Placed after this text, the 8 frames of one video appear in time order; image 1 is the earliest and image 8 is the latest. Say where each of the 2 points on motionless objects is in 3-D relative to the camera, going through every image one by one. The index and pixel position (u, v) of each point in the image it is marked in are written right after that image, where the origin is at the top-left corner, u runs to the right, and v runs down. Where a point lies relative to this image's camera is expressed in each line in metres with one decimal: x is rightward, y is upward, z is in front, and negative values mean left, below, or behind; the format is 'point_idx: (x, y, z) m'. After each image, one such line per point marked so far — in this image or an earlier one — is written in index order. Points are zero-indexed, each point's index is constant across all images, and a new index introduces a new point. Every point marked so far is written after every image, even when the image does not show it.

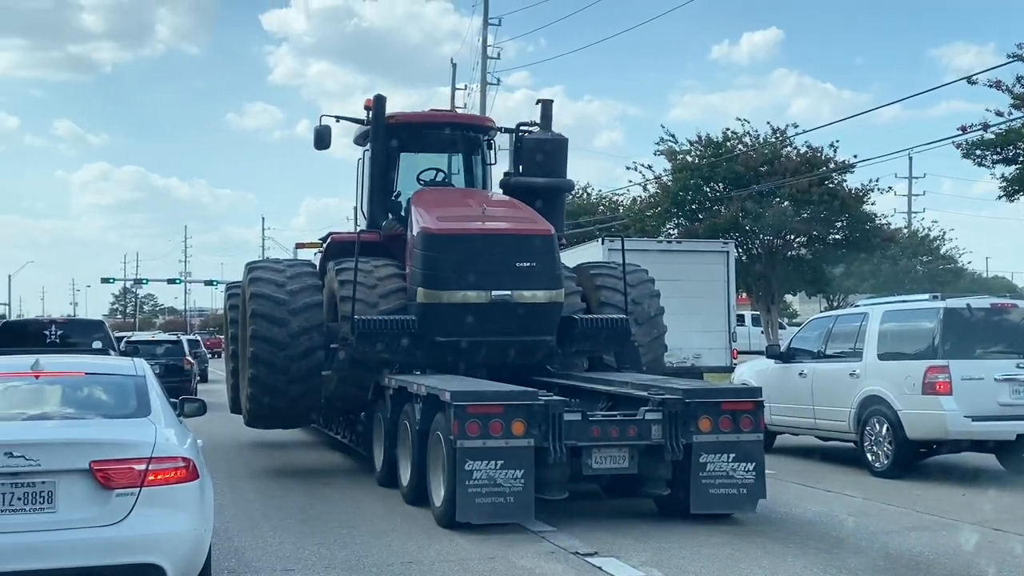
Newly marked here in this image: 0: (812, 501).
0: (+3.3, -2.3, +13.4) m
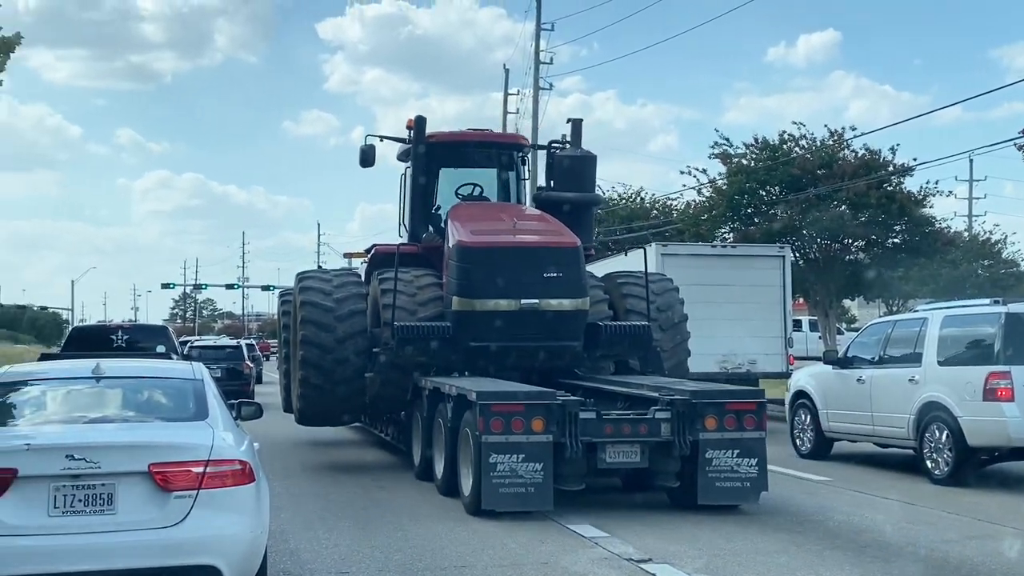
0: (+3.8, -2.3, +13.2) m
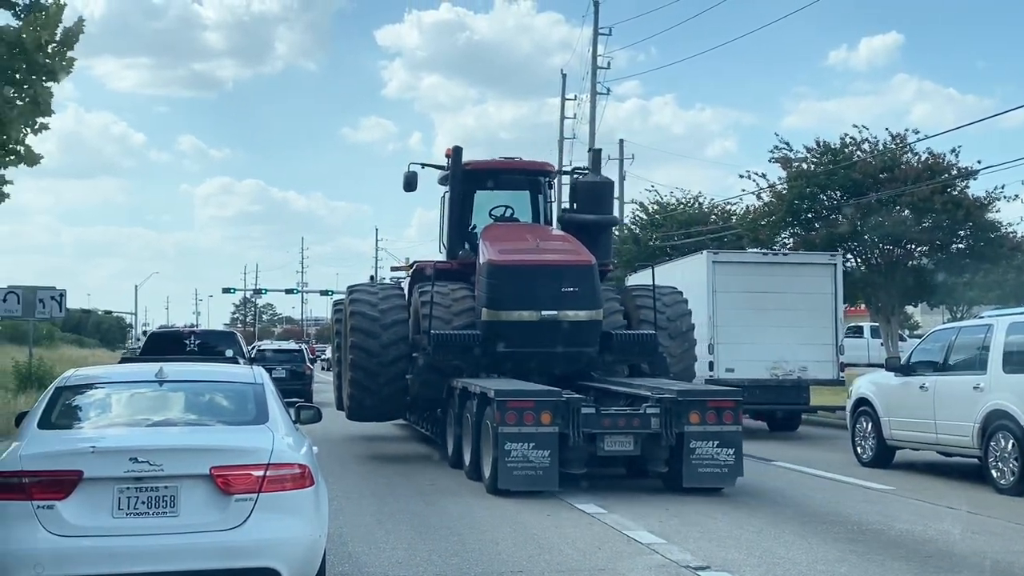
0: (+4.4, -2.4, +13.0) m
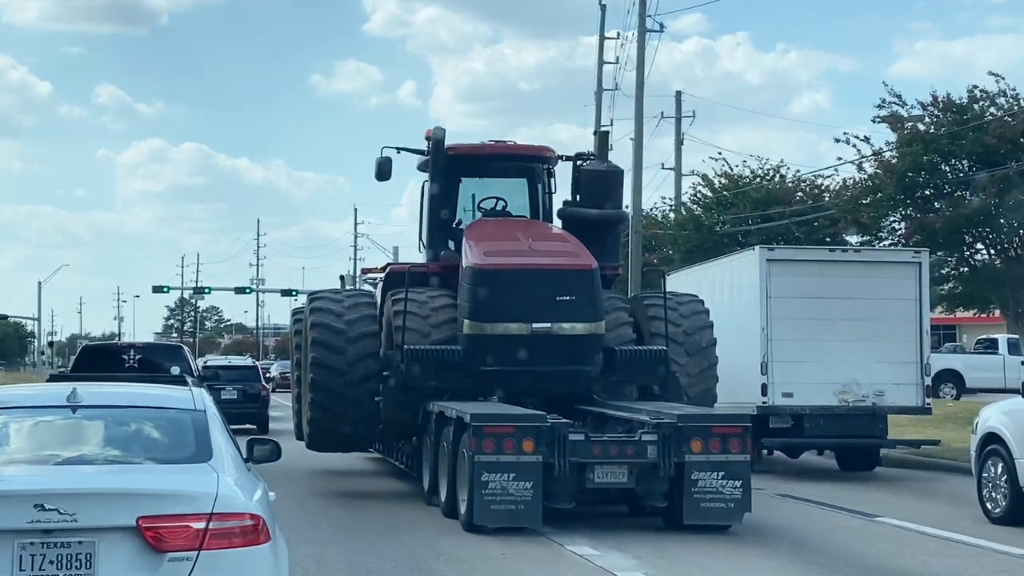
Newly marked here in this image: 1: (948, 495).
0: (+4.2, -2.5, +11.6) m
1: (+6.0, -2.8, +17.2) m
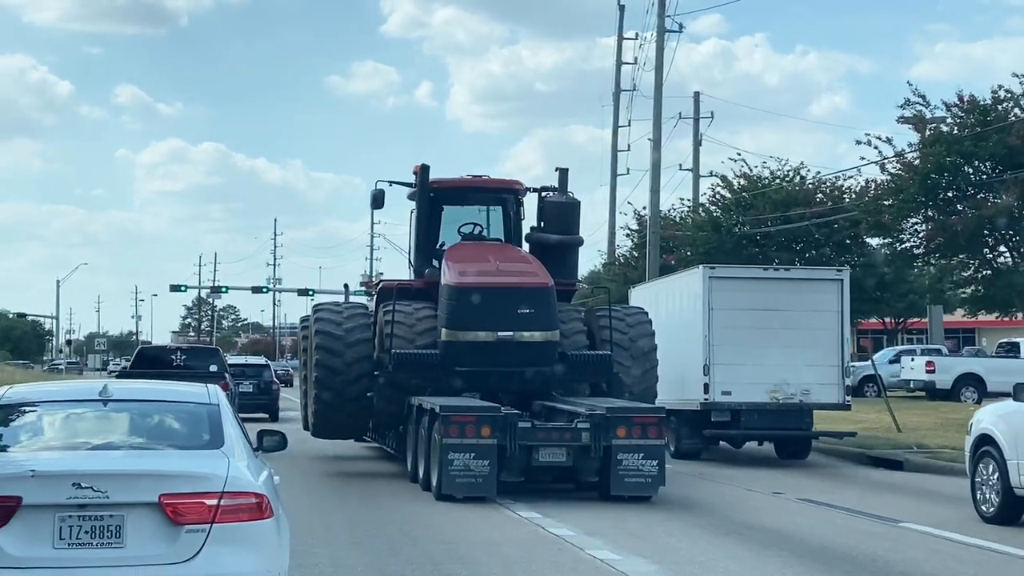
0: (+4.1, -2.6, +12.6) m
1: (+6.0, -2.9, +18.1) m
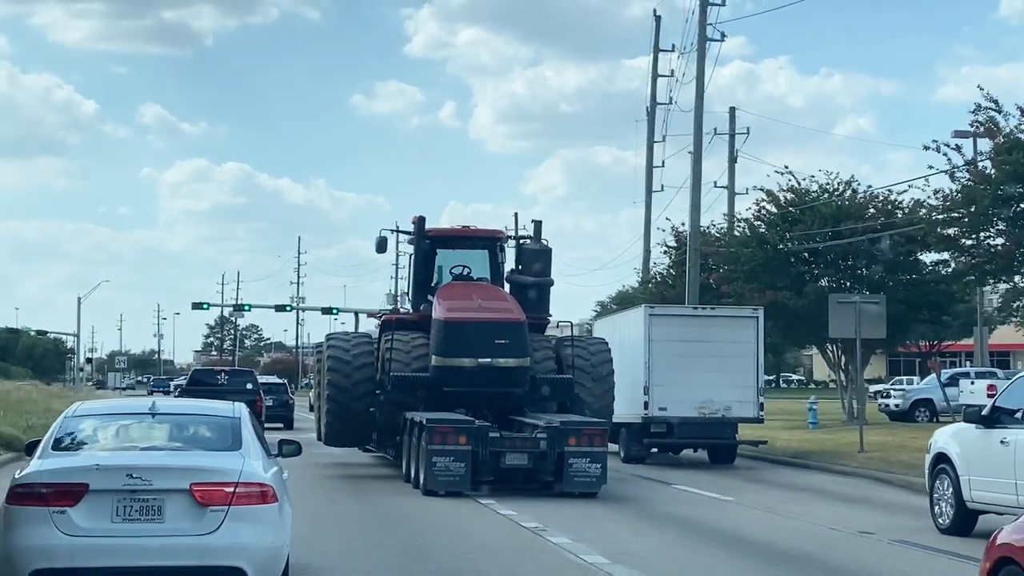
0: (+3.8, -3.0, +14.8) m
1: (+5.7, -3.4, +20.3) m
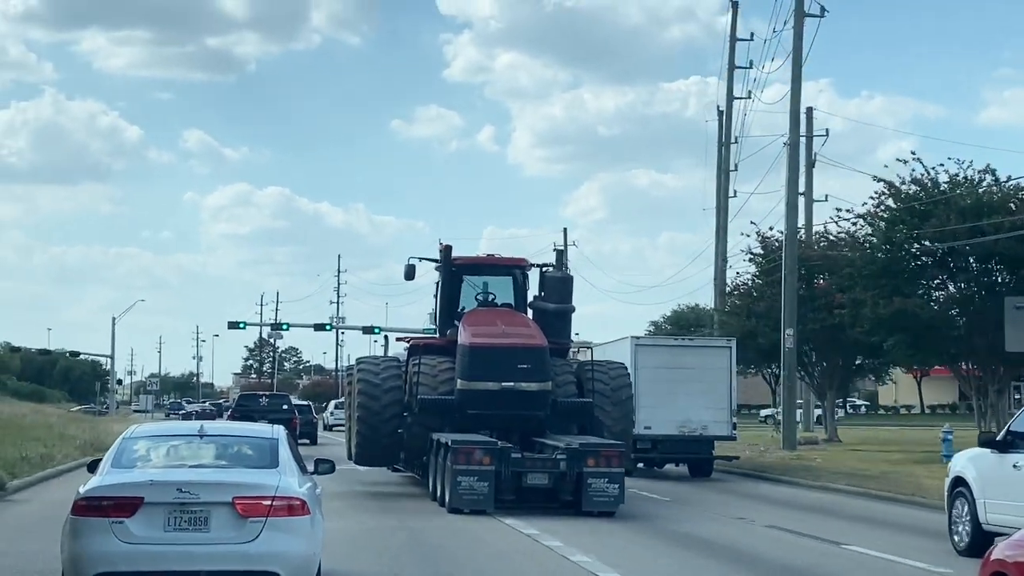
0: (+4.0, -3.4, +15.6) m
1: (+6.1, -3.9, +21.1) m
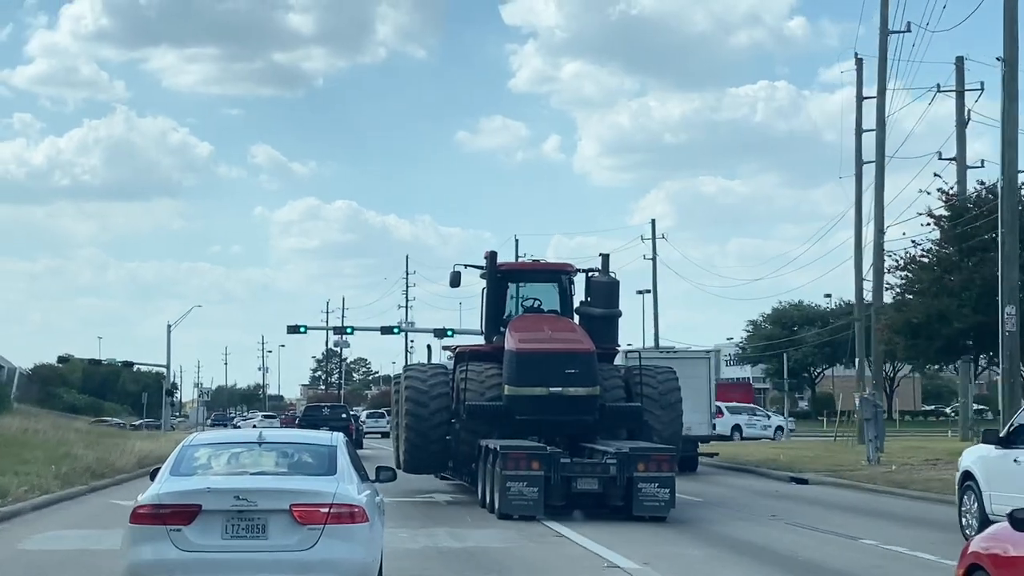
0: (+4.7, -3.5, +15.5) m
1: (+7.1, -4.0, +20.9) m
